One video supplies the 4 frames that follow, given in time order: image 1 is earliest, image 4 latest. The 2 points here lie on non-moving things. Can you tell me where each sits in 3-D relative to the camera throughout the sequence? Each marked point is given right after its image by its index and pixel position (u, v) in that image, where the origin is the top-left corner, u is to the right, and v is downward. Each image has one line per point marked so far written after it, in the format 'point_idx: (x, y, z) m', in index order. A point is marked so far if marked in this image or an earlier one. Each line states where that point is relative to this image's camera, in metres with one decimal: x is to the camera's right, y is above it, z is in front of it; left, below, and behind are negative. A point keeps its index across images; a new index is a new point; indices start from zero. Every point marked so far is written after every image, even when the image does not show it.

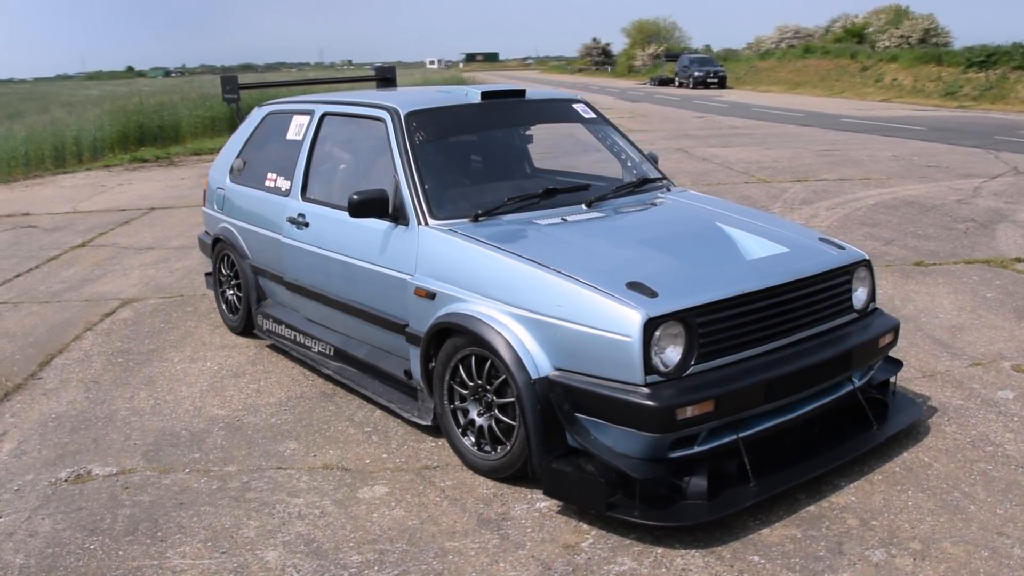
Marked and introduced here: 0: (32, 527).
0: (-2.0, -1.0, +3.7) m
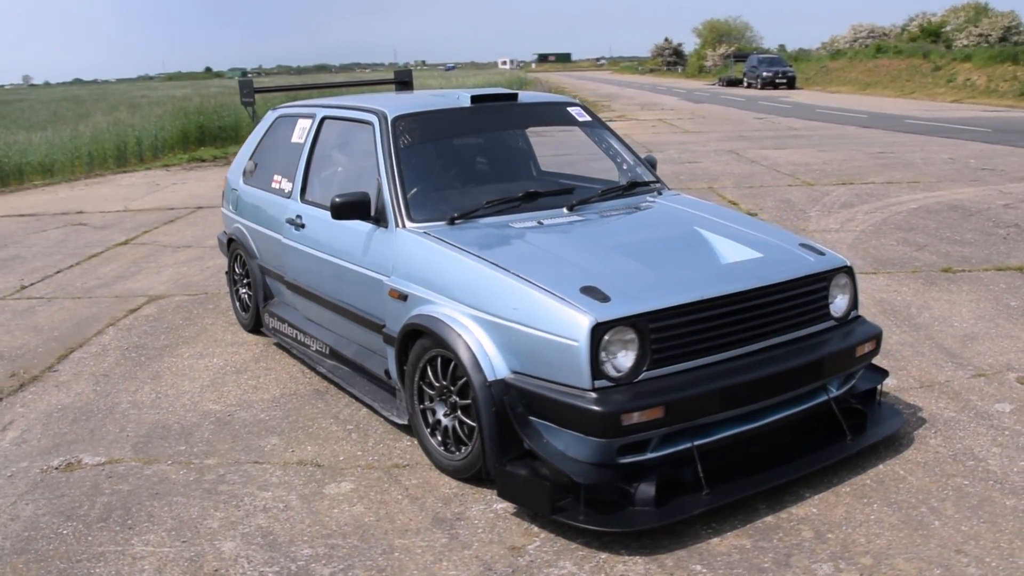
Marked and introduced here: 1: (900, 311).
0: (-2.1, -1.0, +3.8) m
1: (+2.7, -0.2, +6.4) m
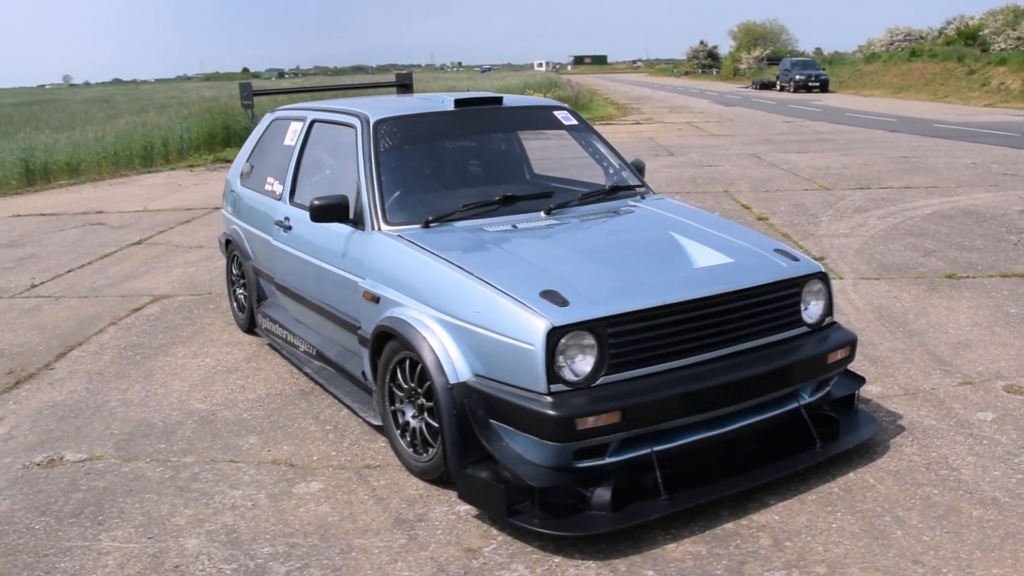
0: (-2.3, -1.0, +3.9) m
1: (+2.7, -0.2, +6.3) m
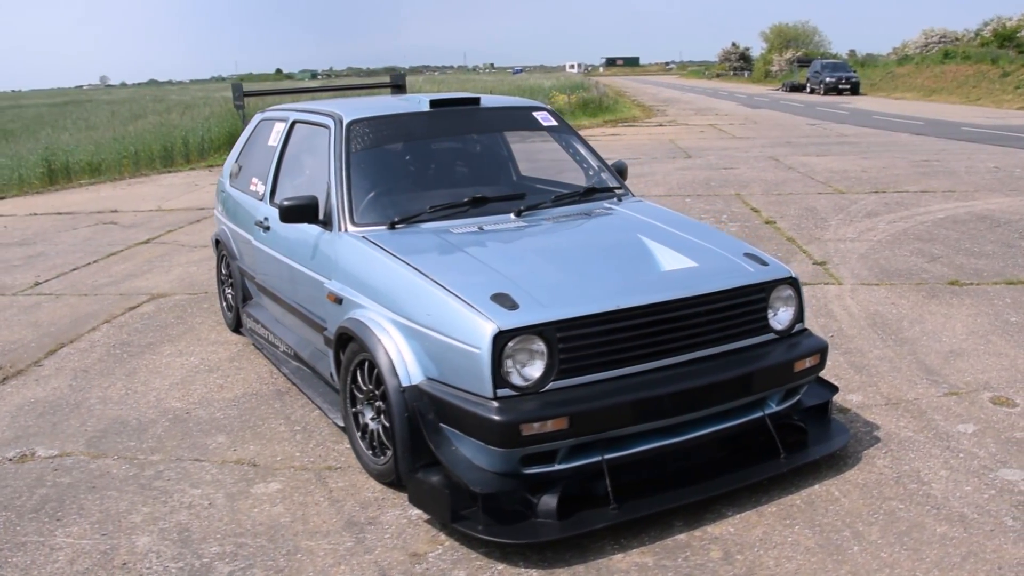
0: (-2.5, -0.9, +4.0) m
1: (+2.6, -0.2, +6.1) m
